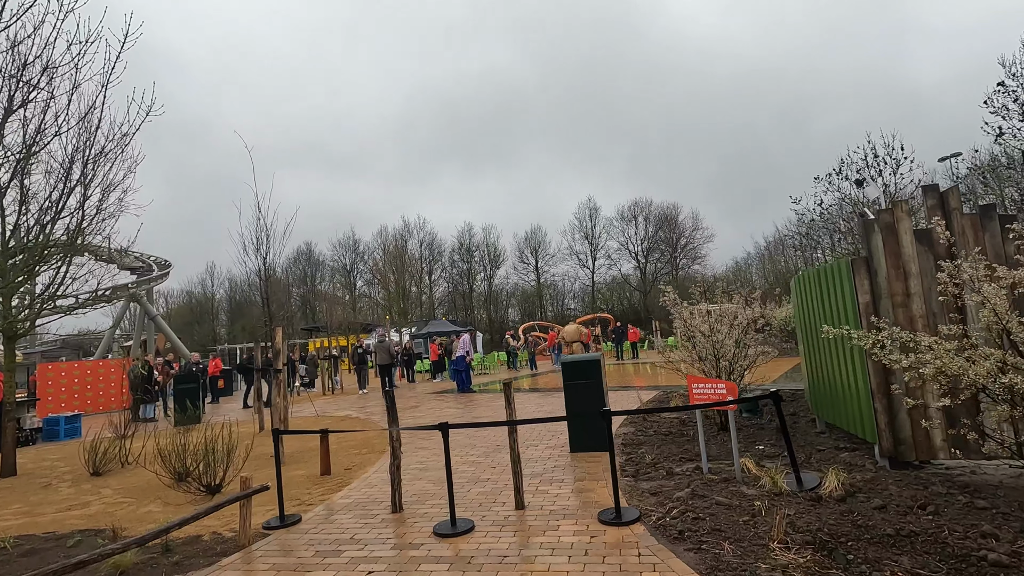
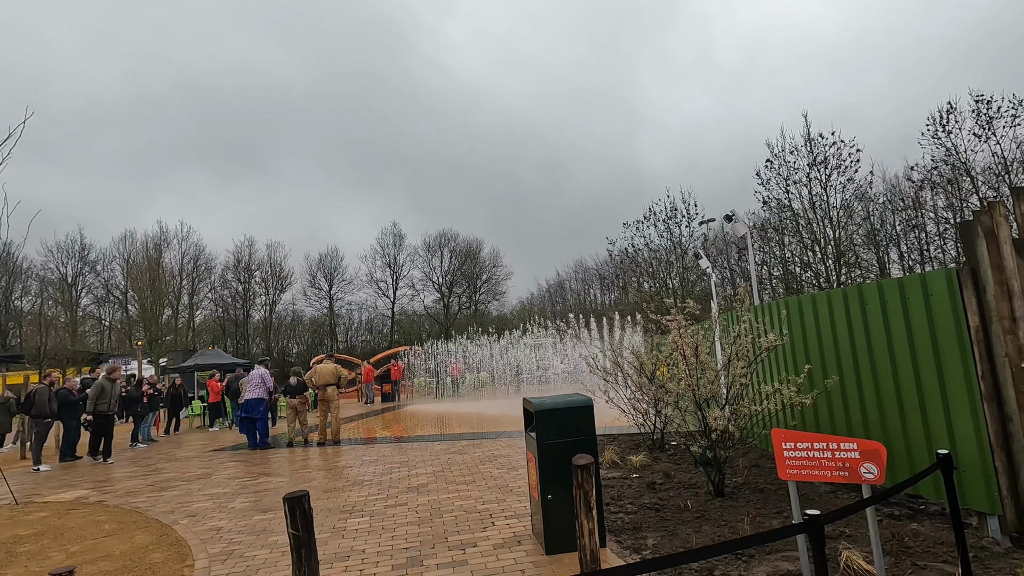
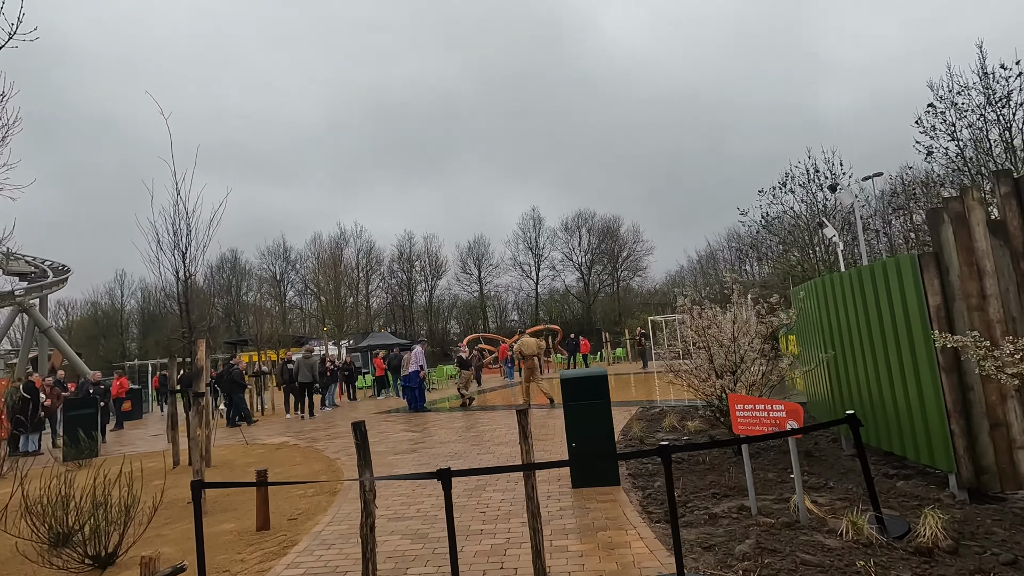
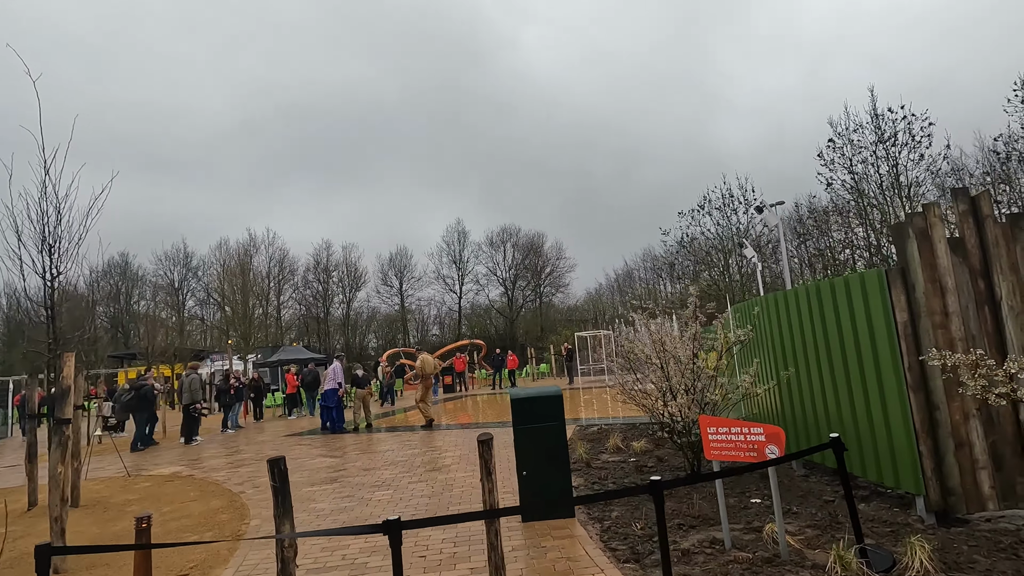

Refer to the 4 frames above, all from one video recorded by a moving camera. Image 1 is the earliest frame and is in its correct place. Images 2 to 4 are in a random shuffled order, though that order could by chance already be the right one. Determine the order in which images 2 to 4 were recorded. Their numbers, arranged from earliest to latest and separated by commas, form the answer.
3, 4, 2
